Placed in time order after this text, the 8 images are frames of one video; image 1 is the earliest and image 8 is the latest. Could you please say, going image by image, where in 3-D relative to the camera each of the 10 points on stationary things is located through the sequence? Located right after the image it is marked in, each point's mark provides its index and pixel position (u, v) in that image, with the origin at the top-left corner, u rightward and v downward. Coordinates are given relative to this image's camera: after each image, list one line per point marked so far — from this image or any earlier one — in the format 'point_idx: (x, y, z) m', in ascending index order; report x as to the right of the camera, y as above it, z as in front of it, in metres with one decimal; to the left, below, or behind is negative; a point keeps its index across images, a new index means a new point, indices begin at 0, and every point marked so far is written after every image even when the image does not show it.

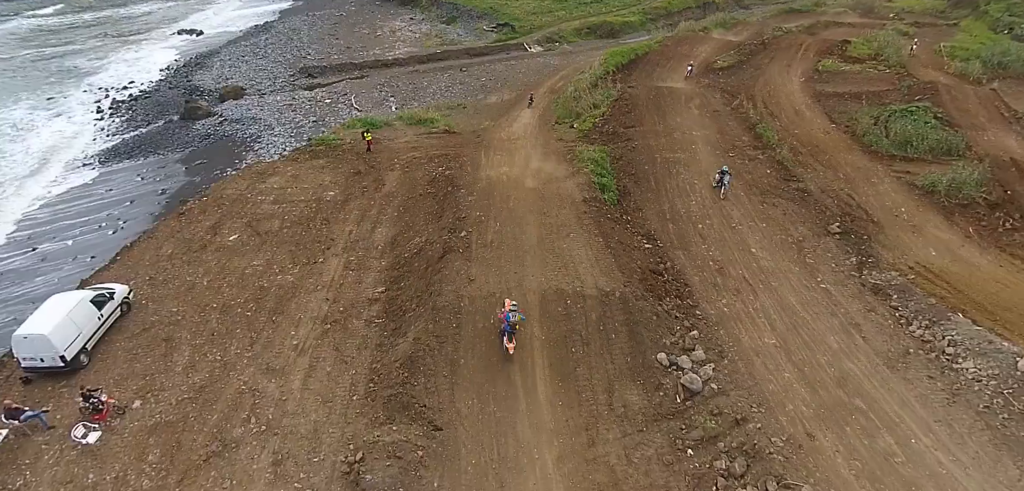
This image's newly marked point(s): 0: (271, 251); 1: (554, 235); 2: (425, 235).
0: (-8.7, -0.2, +18.7) m
1: (+1.4, +0.3, +16.9) m
2: (-3.1, +0.4, +18.3) m
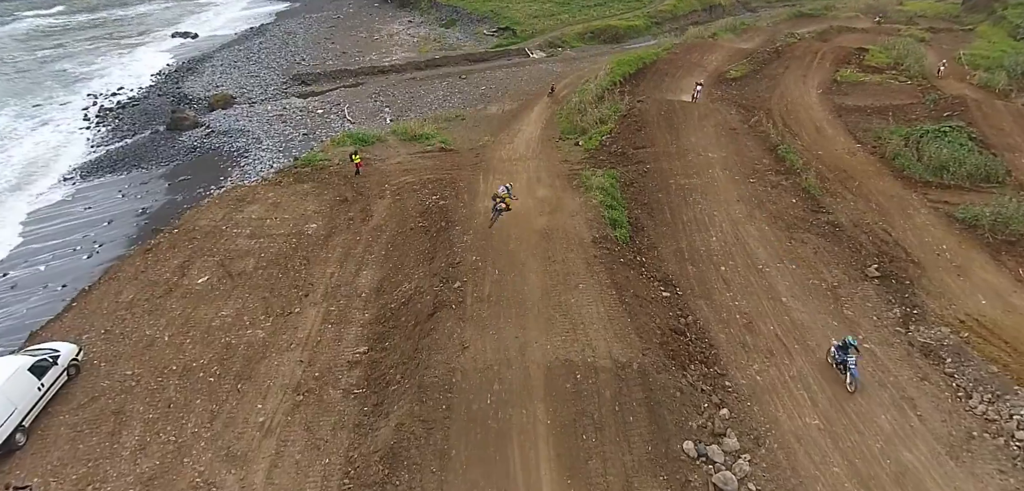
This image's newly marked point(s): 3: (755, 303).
0: (-8.6, -1.7, +16.7) m
1: (+1.4, -1.2, +14.9) m
2: (-3.0, -1.1, +16.3) m
3: (+7.5, -1.8, +16.1) m
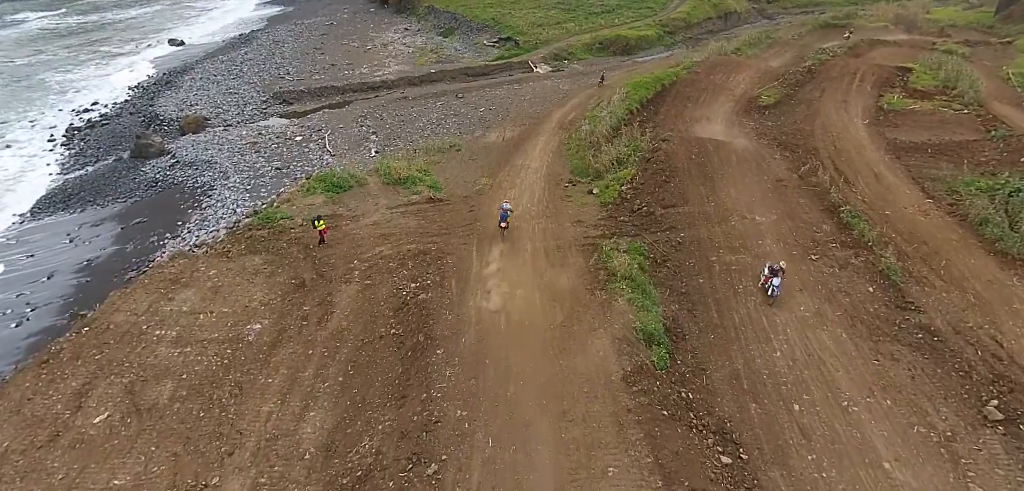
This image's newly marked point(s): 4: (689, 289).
0: (-8.7, -5.0, +12.3) m
1: (+1.4, -4.5, +10.4) m
2: (-3.1, -4.4, +11.8) m
3: (+7.5, -5.1, +11.6) m
4: (+5.7, -1.4, +16.8) m
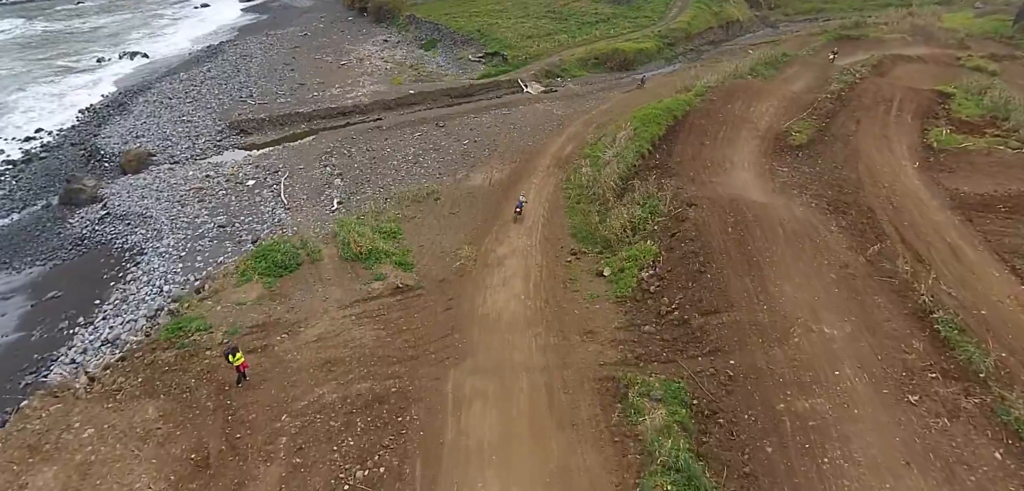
0: (-8.7, -8.8, +7.1) m
1: (+1.3, -8.2, +5.4) m
2: (-3.1, -8.2, +6.8) m
3: (+7.4, -8.7, +6.7) m
4: (+5.5, -5.1, +11.8) m
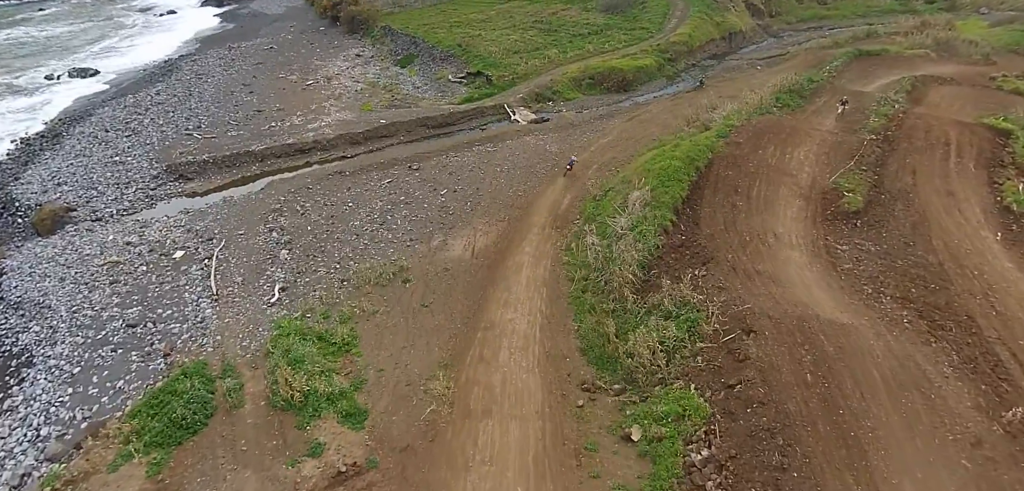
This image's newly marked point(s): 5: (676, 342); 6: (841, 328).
0: (-8.5, -13.2, +1.4) m
1: (+1.6, -12.4, -0.1) m
2: (-3.0, -12.5, +1.2) m
3: (+7.6, -12.8, +1.4) m
4: (+5.5, -9.2, +6.4) m
5: (+5.0, -3.1, +16.0) m
6: (+9.5, -2.6, +15.5) m
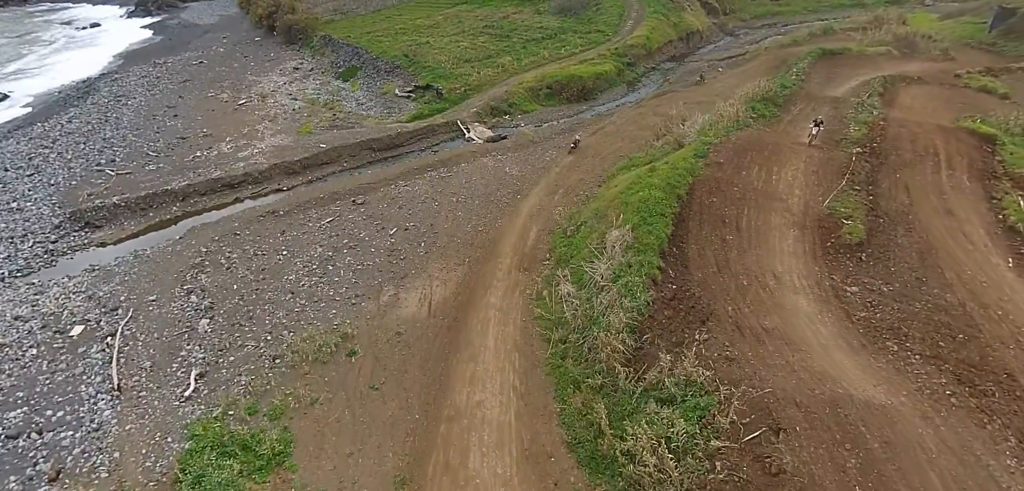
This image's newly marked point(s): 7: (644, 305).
0: (-7.5, -15.9, -2.4) m
1: (+2.6, -14.5, -3.2) m
2: (-2.0, -14.8, -2.2) m
3: (+8.6, -14.6, -1.3) m
4: (+5.8, -11.0, +3.6) m
5: (+4.3, -5.0, +13.1) m
6: (+8.8, -4.3, +12.9) m
7: (+4.3, -2.1, +17.9) m
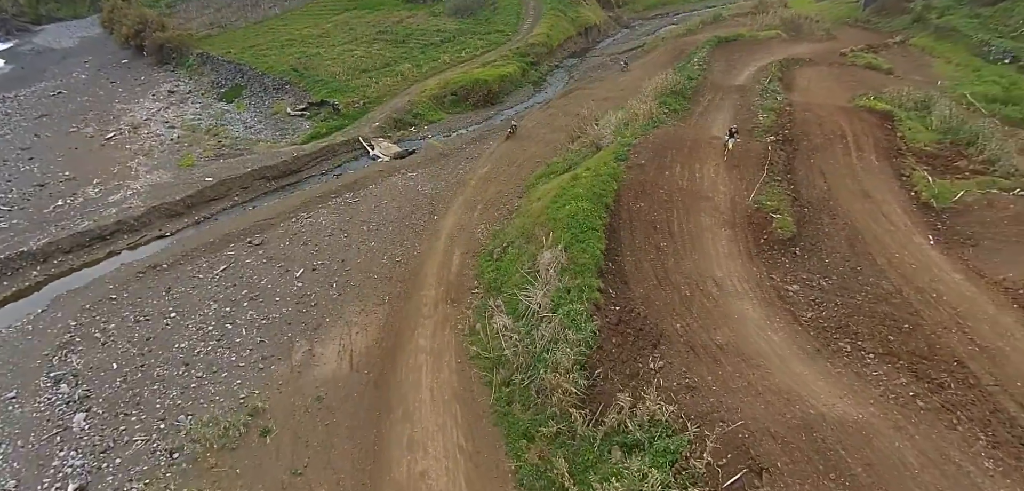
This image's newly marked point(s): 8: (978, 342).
0: (-4.8, -17.8, -5.4) m
1: (+5.1, -15.2, -4.6) m
2: (+0.5, -16.1, -4.4) m
3: (+10.7, -14.6, -1.9) m
4: (+6.9, -11.5, +2.4) m
5: (+3.3, -5.8, +11.6) m
6: (+7.7, -4.4, +12.1) m
7: (+2.3, -2.9, +16.4) m
8: (+13.7, -2.7, +15.6) m
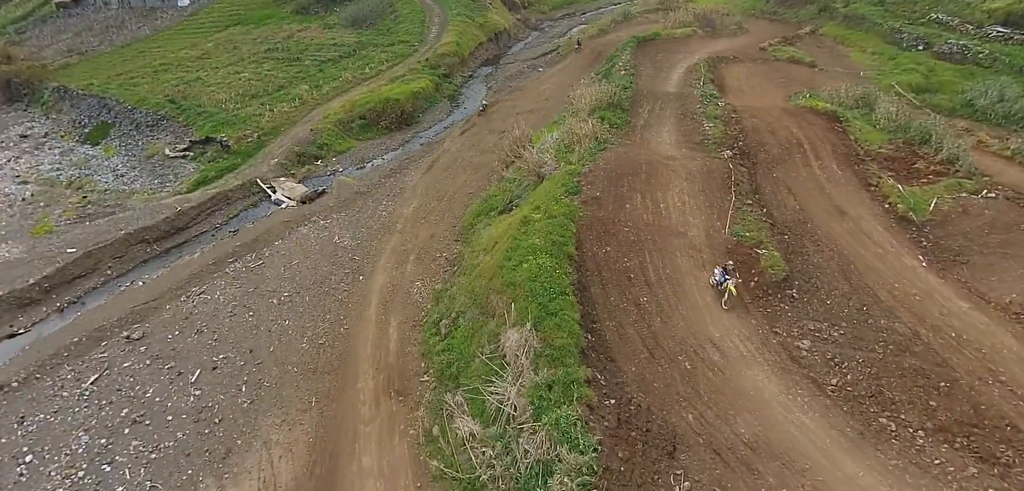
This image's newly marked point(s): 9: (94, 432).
0: (-0.2, -20.7, -9.6) m
1: (+9.1, -17.0, -7.5) m
2: (+4.7, -18.4, -7.9) m
3: (+14.1, -15.7, -4.0) m
4: (+9.4, -13.1, -0.3) m
5: (+3.9, -7.9, +8.2) m
6: (+7.9, -6.1, +9.3) m
7: (+1.8, -5.3, +12.8) m
8: (+13.1, -3.7, +13.7) m
9: (-14.0, -6.9, +17.4) m
